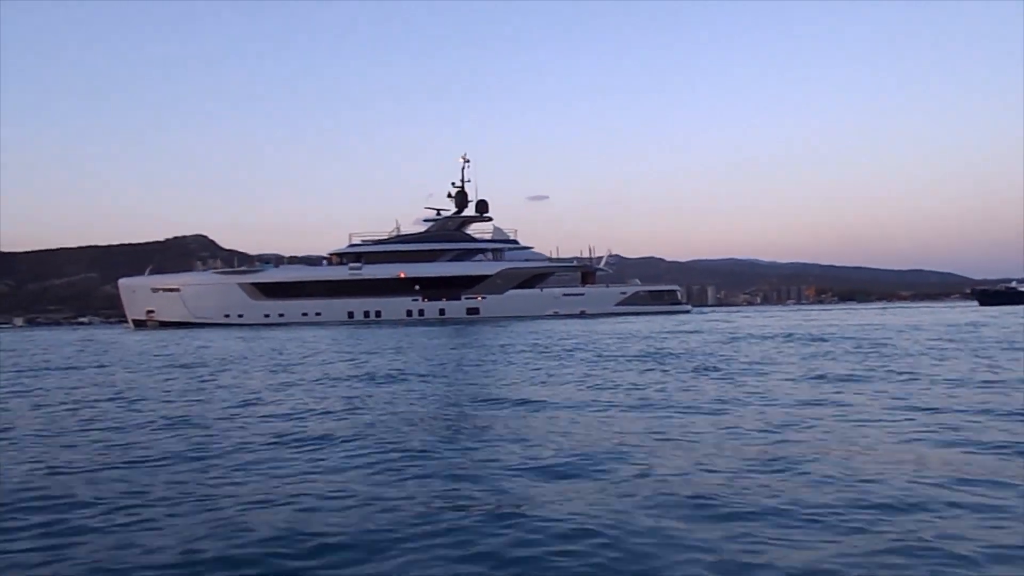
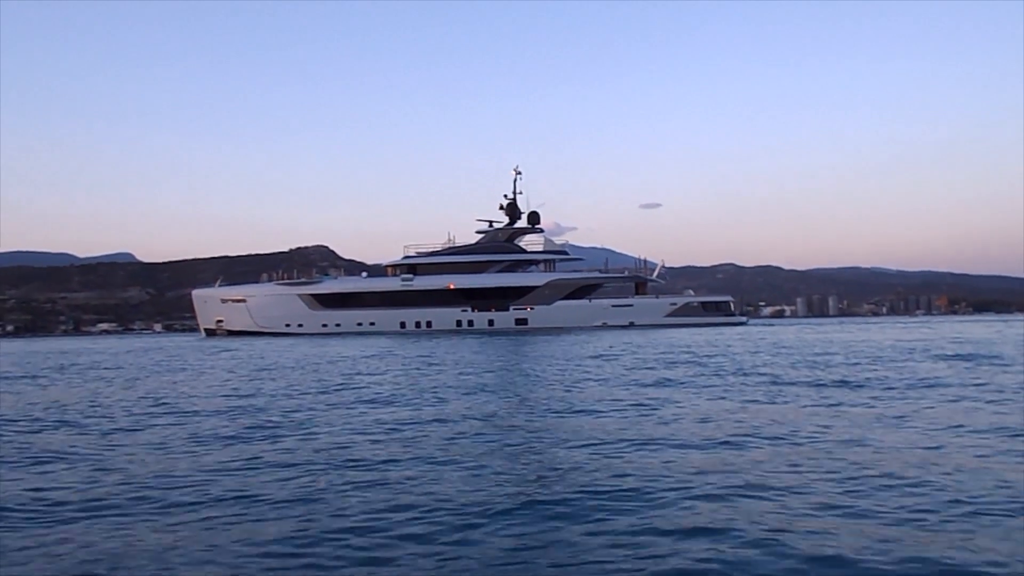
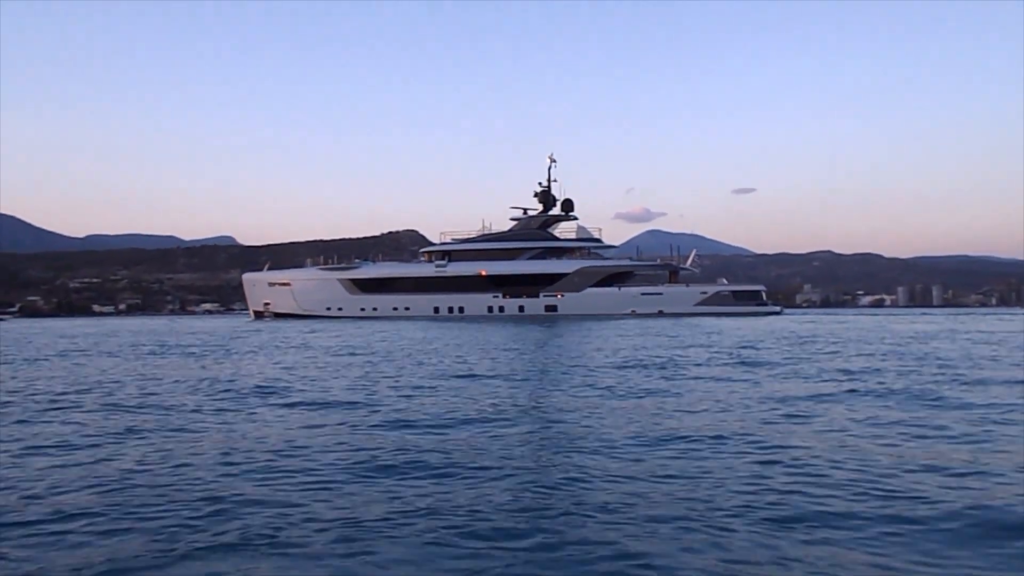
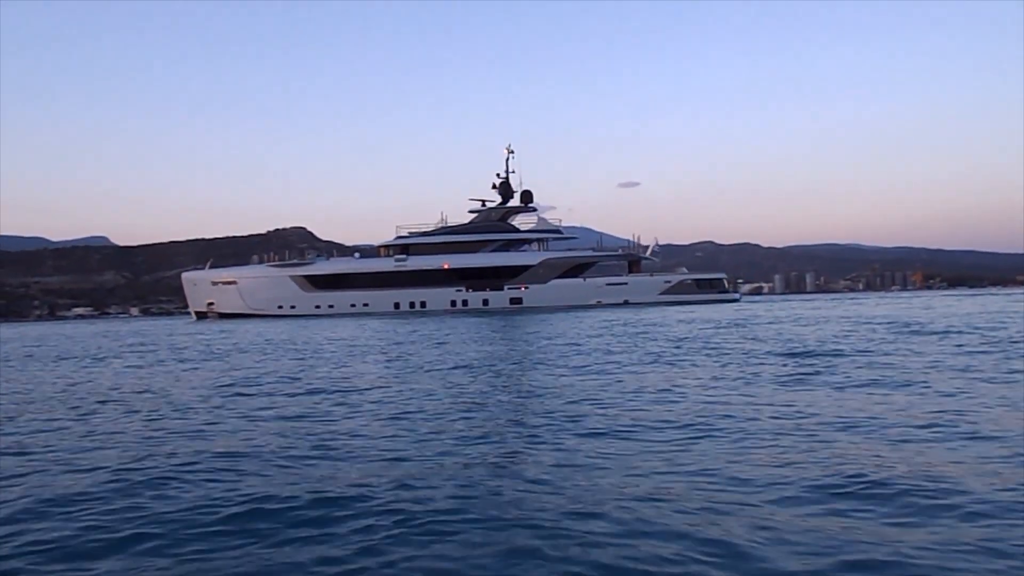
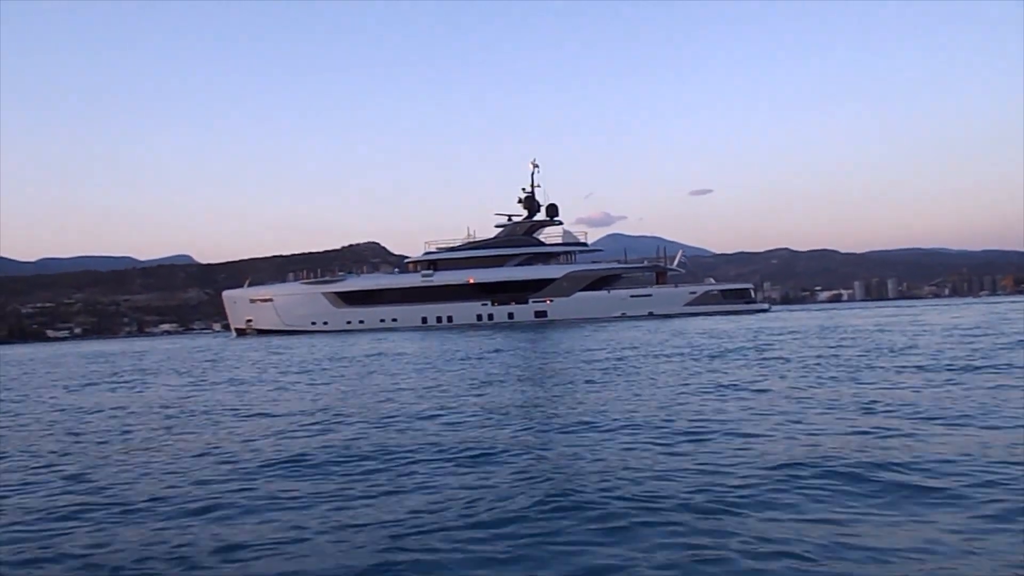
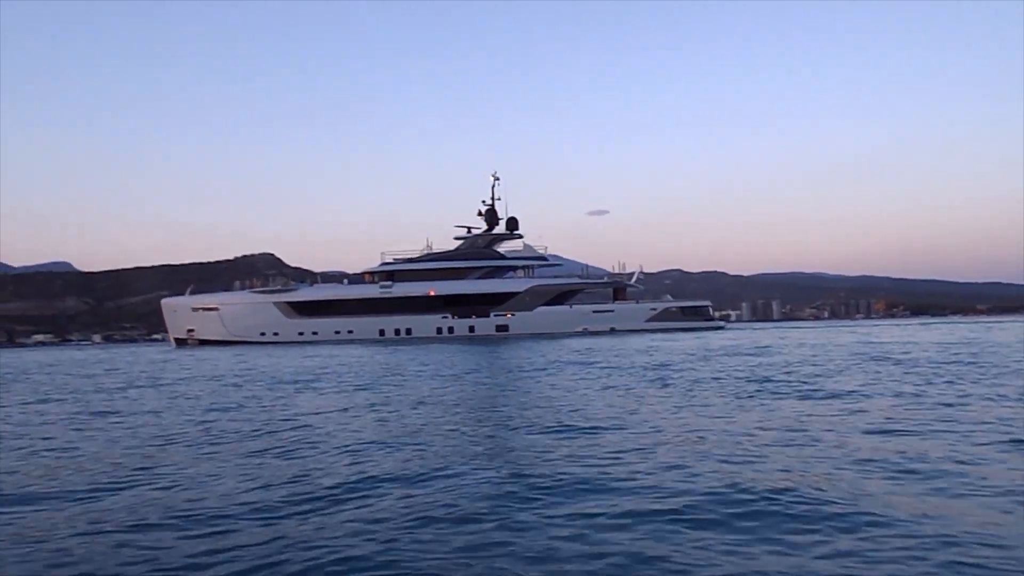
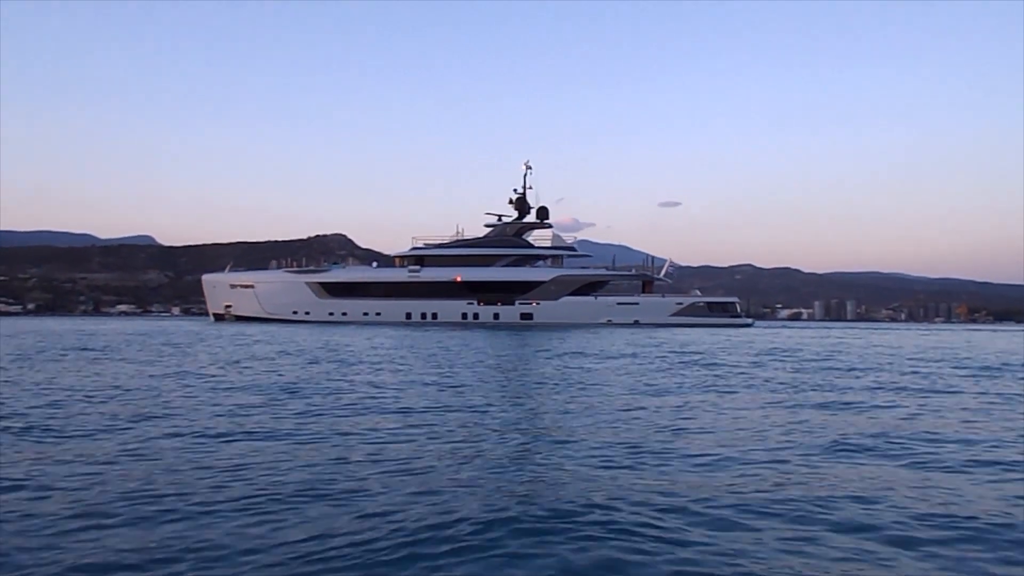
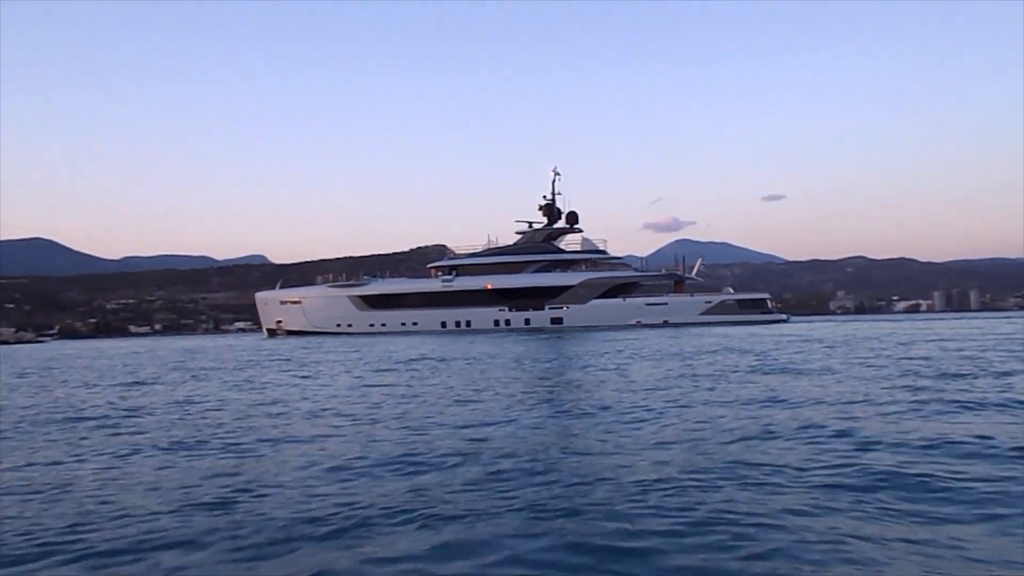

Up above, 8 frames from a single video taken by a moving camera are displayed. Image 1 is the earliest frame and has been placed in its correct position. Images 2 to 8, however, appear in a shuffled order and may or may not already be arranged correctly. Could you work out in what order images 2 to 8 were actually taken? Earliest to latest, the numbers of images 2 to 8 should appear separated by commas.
6, 4, 2, 7, 5, 3, 8
